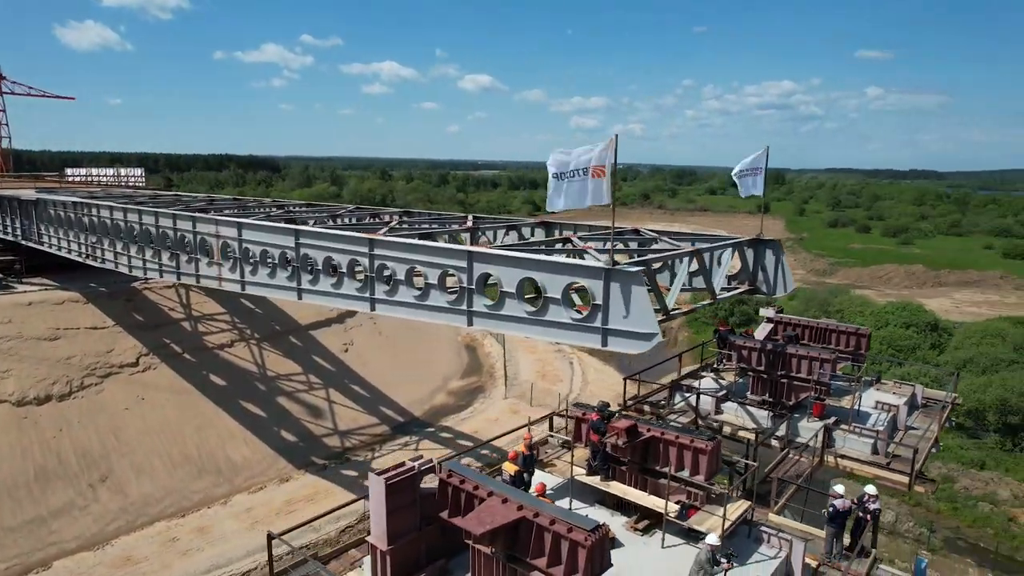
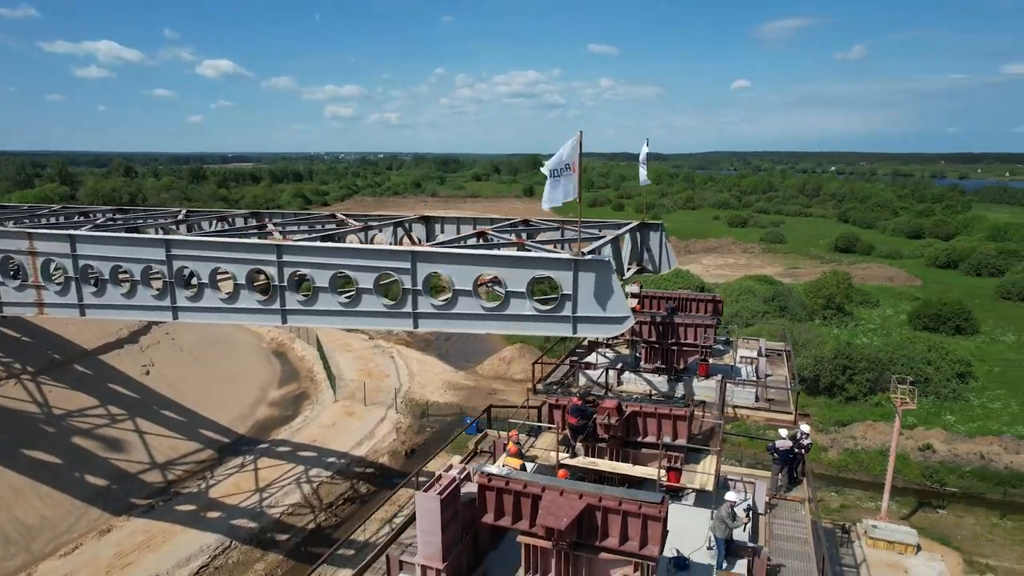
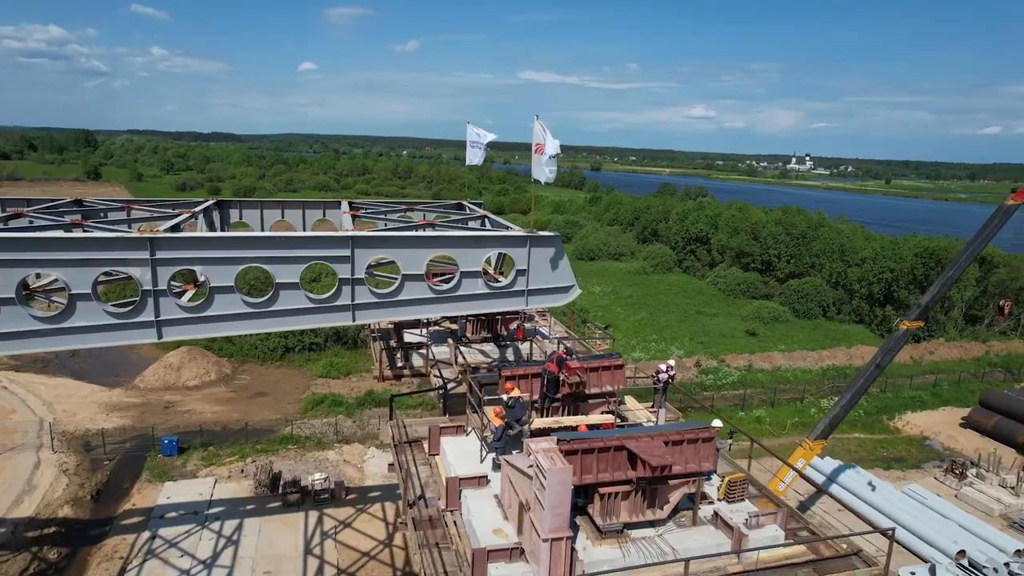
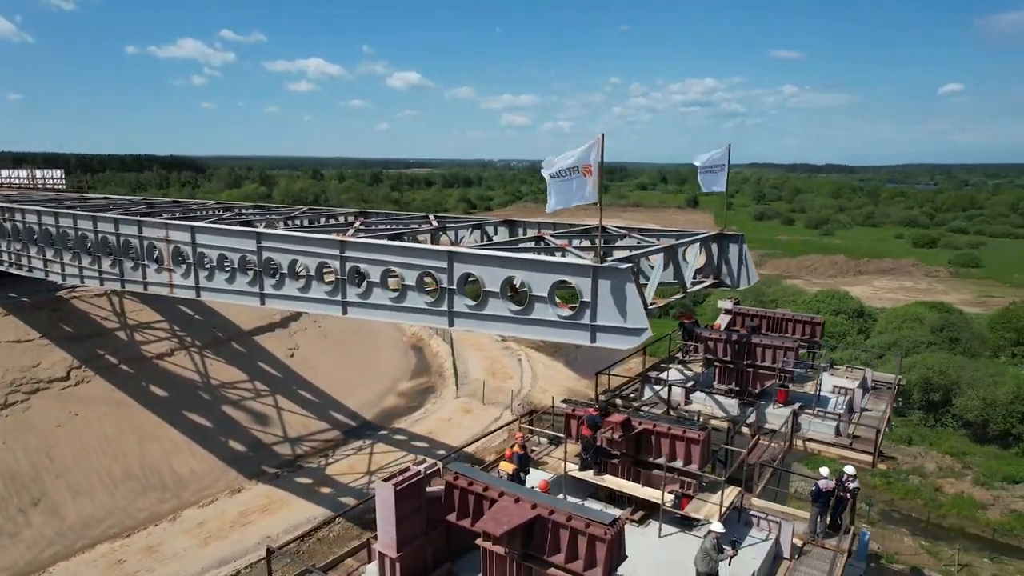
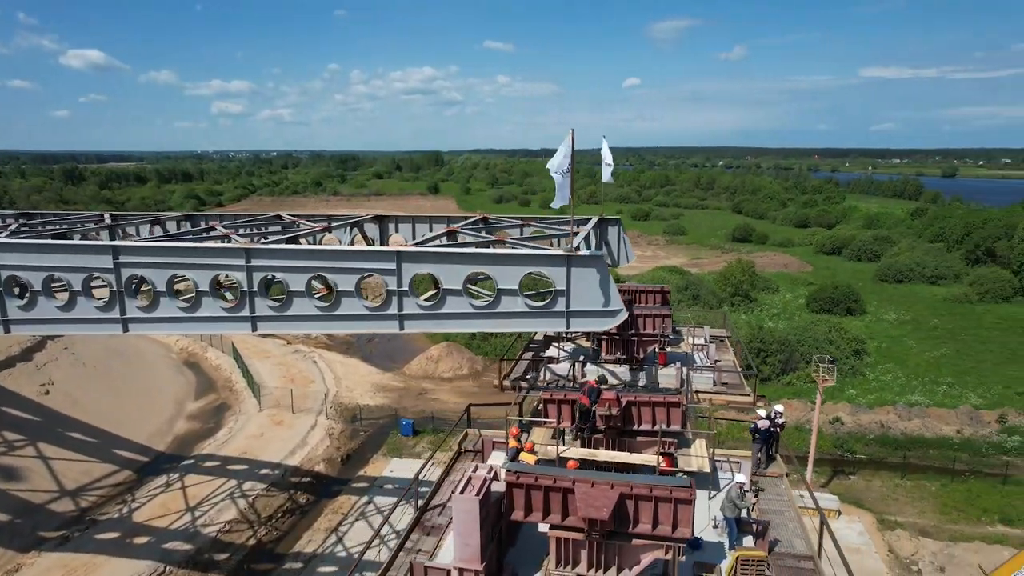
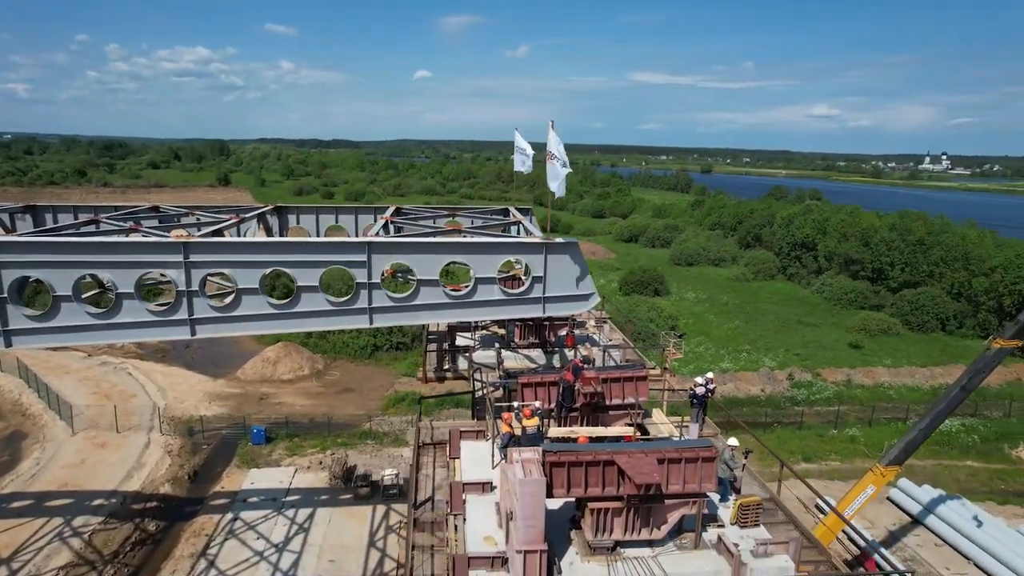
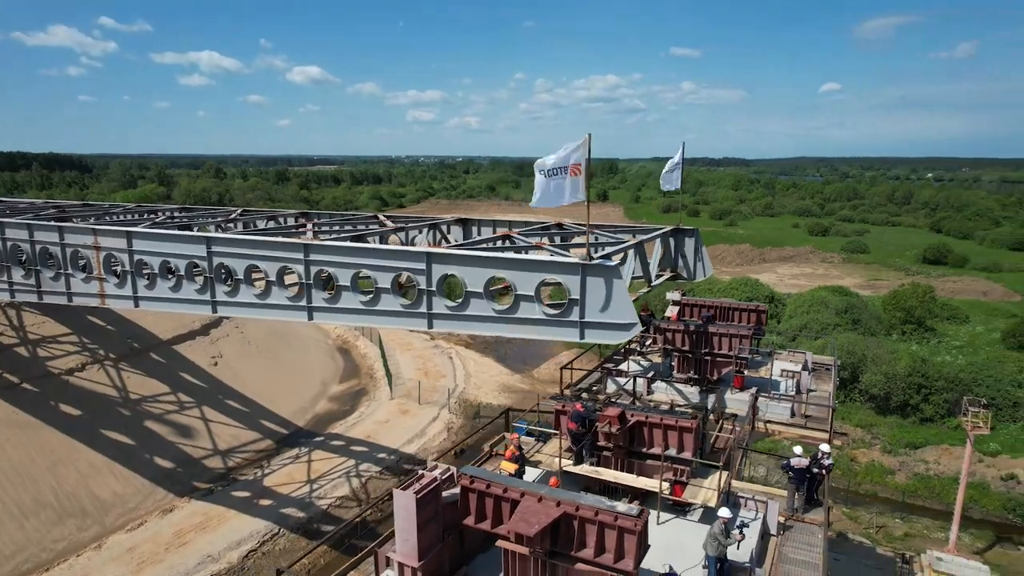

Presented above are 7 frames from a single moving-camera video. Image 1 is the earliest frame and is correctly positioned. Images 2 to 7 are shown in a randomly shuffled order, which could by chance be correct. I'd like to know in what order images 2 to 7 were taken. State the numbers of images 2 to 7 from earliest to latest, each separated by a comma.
4, 7, 2, 5, 6, 3
